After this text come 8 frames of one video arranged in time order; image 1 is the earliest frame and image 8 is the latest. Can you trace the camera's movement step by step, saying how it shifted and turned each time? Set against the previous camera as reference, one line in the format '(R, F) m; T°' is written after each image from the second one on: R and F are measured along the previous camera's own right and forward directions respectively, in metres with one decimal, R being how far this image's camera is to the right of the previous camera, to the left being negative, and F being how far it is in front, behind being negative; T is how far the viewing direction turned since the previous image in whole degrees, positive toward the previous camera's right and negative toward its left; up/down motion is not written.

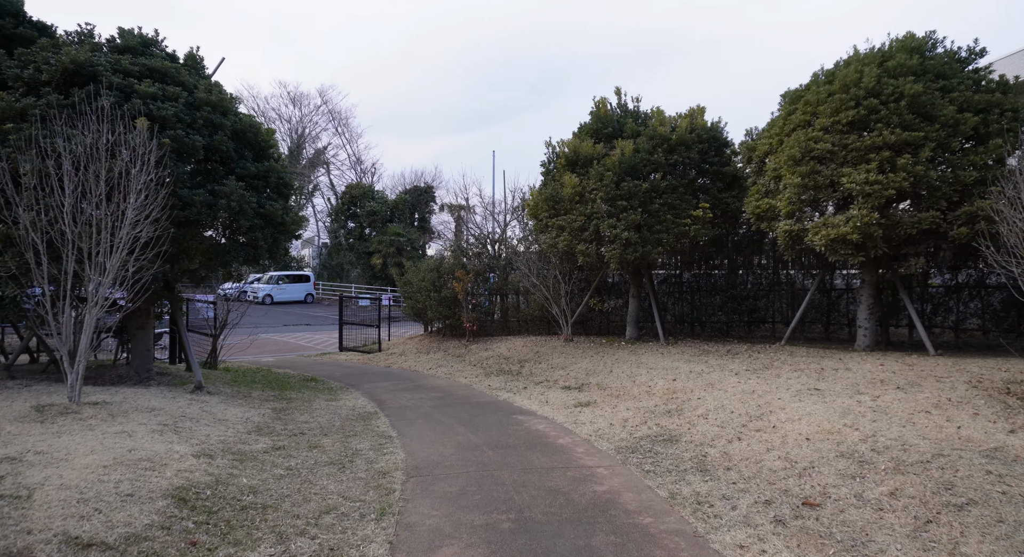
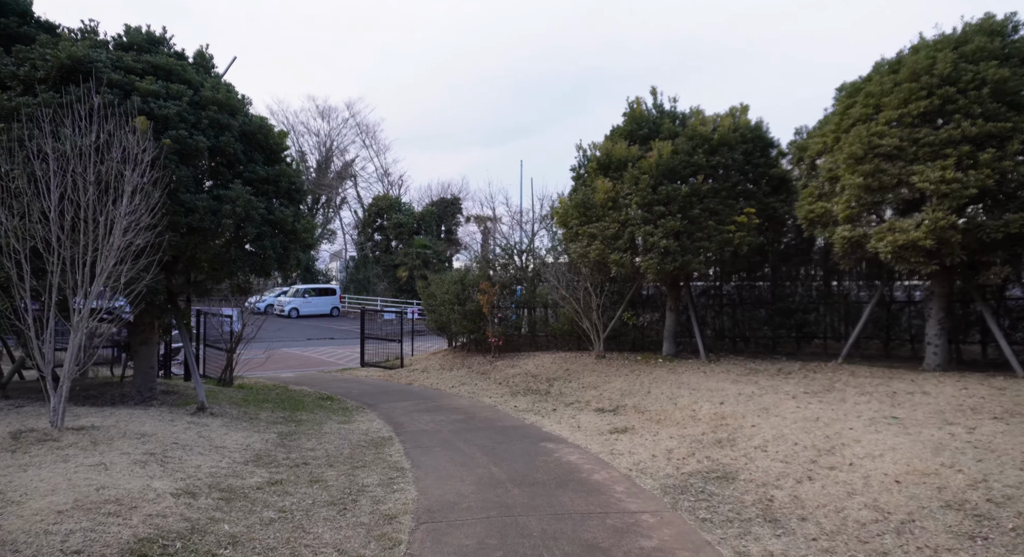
(0.0, +0.9) m; -2°
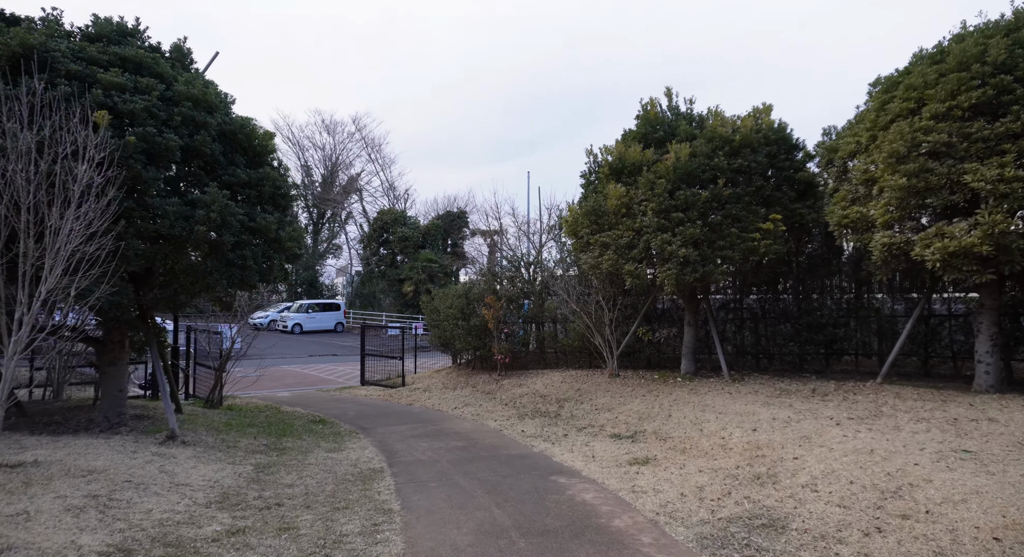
(0.0, +0.9) m; -1°
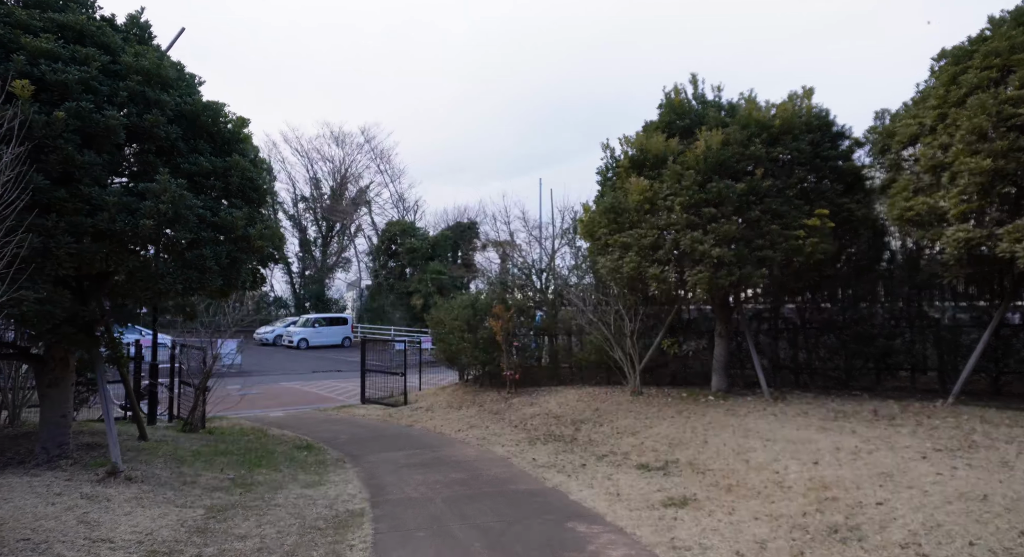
(+0.1, +1.4) m; -1°
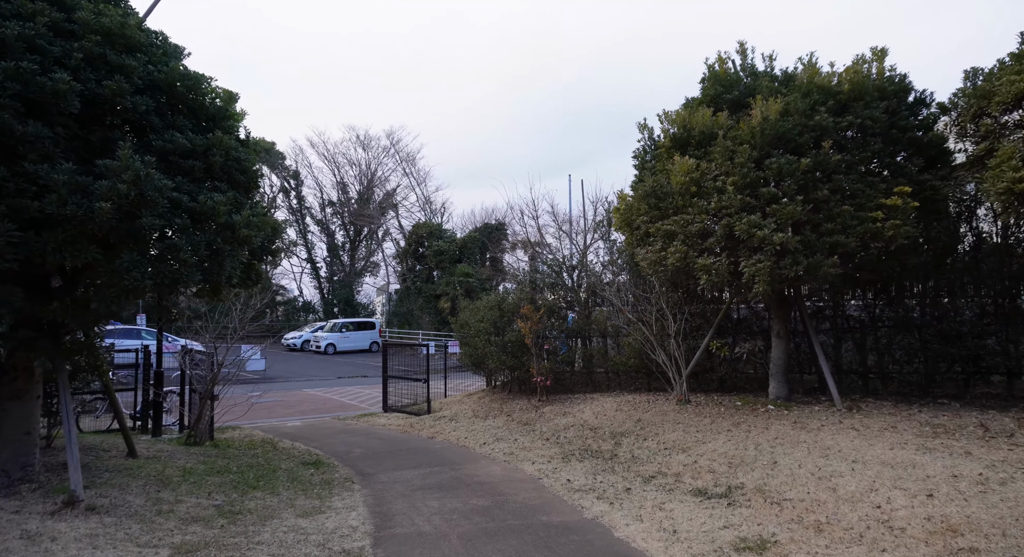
(0.0, +1.2) m; -3°
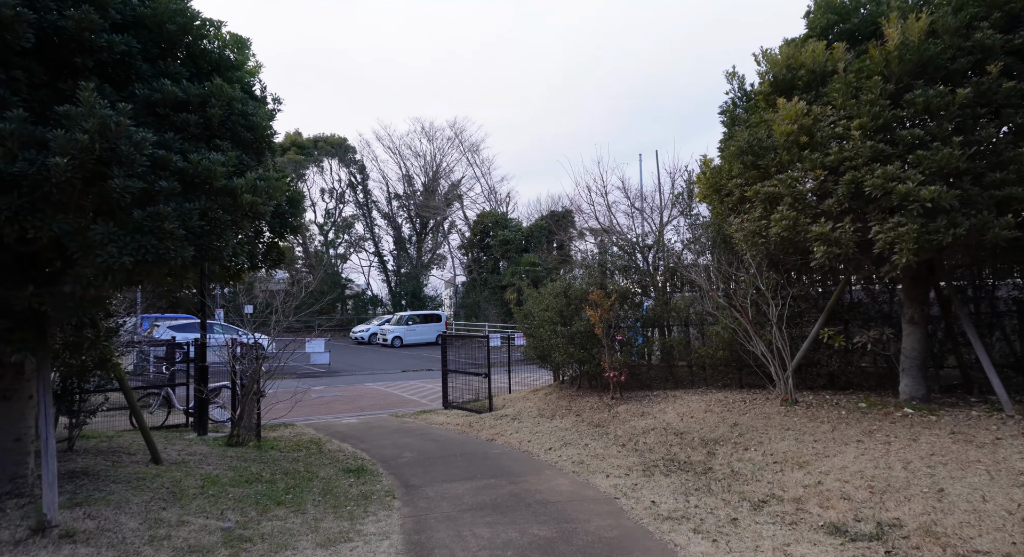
(0.0, +1.5) m; -6°
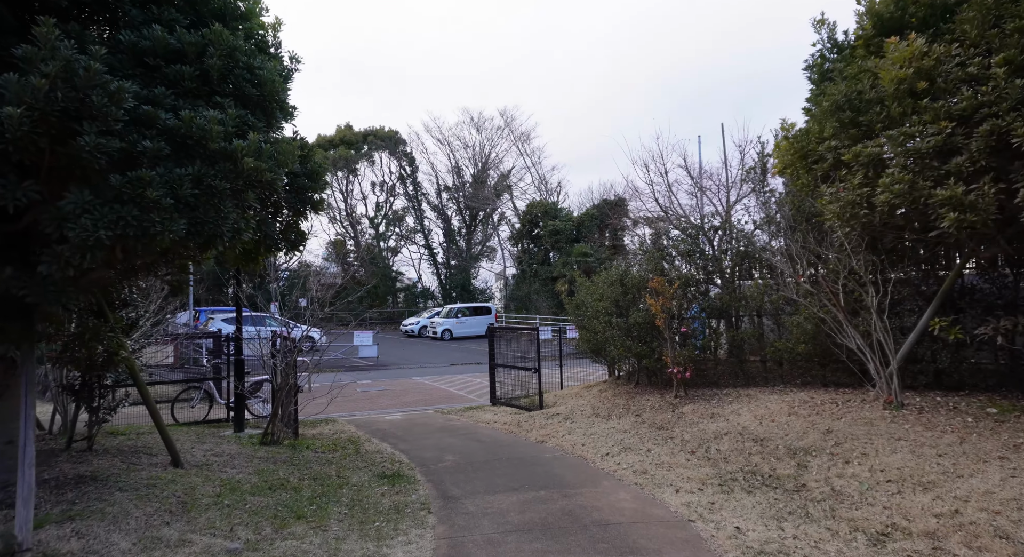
(0.0, +1.0) m; -4°
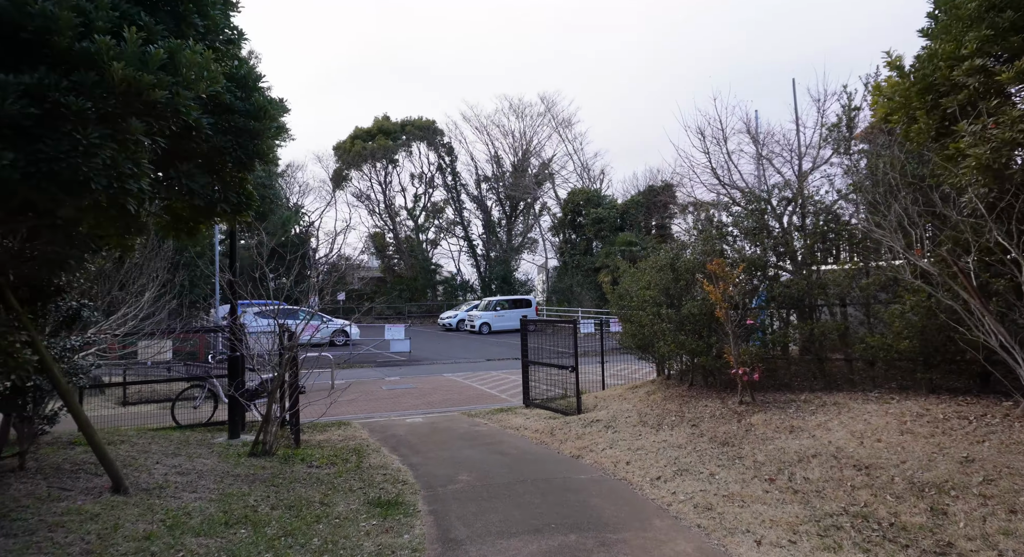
(+0.2, +1.7) m; -4°
